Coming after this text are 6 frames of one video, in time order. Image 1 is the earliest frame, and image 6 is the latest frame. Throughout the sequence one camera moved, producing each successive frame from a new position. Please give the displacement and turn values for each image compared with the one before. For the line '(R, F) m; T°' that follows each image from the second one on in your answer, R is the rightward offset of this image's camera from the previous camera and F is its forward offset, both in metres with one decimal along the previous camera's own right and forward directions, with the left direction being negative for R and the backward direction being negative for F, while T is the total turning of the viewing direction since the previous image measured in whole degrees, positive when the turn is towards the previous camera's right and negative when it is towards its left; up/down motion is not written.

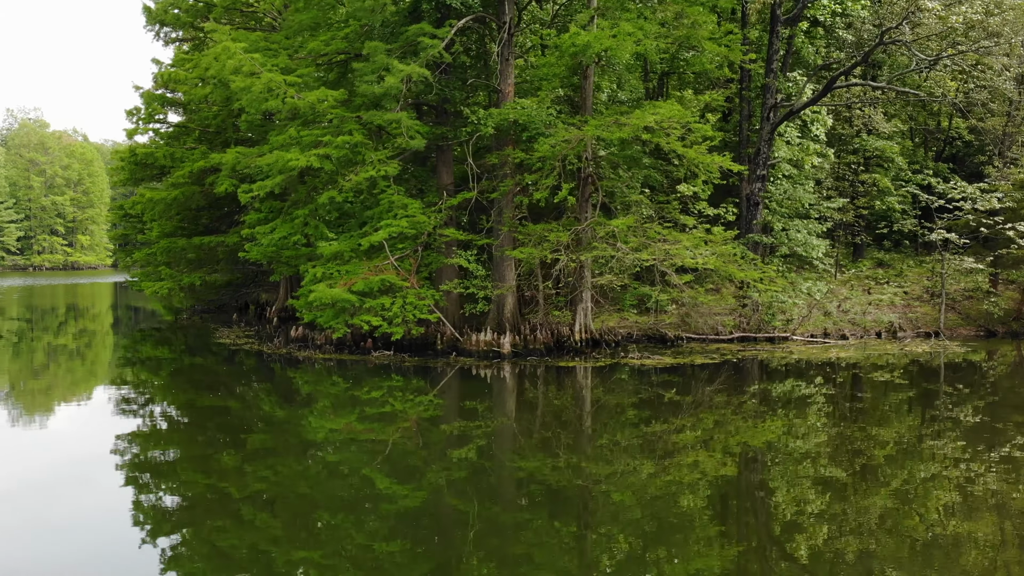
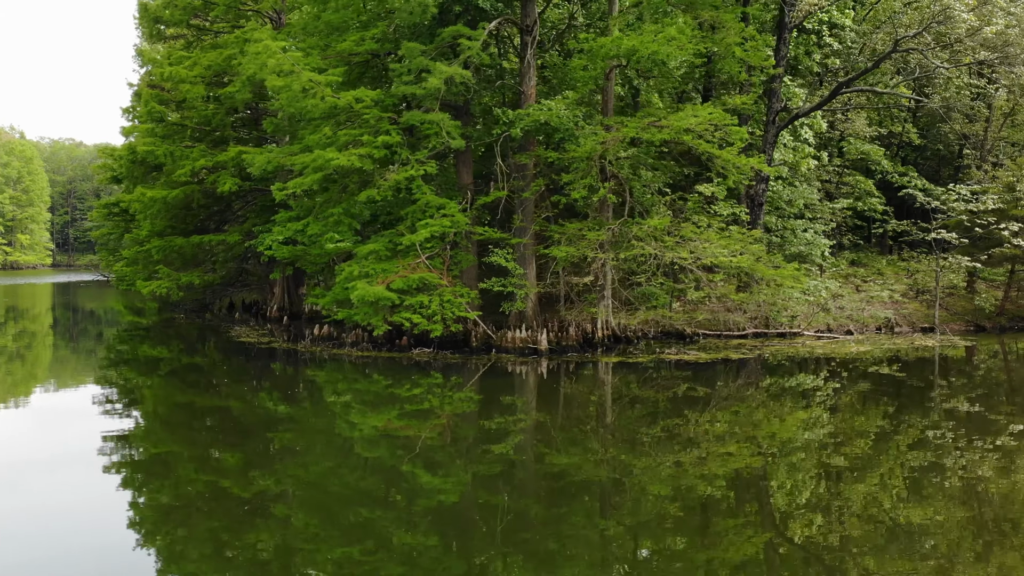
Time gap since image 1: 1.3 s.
(-0.7, -0.1) m; +3°
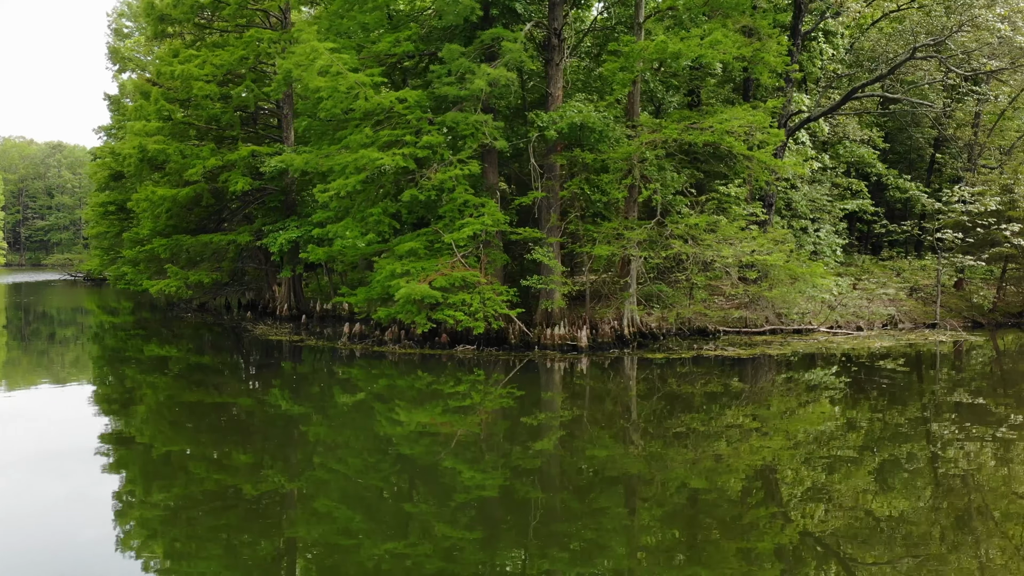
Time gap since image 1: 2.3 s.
(-0.7, -0.1) m; +2°
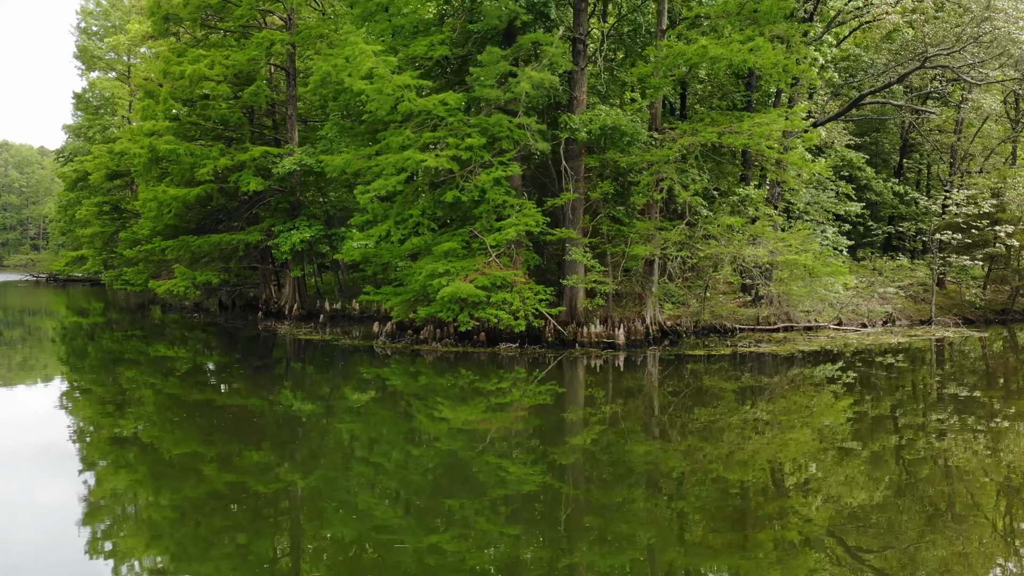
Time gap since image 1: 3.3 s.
(-0.7, -0.2) m; +2°
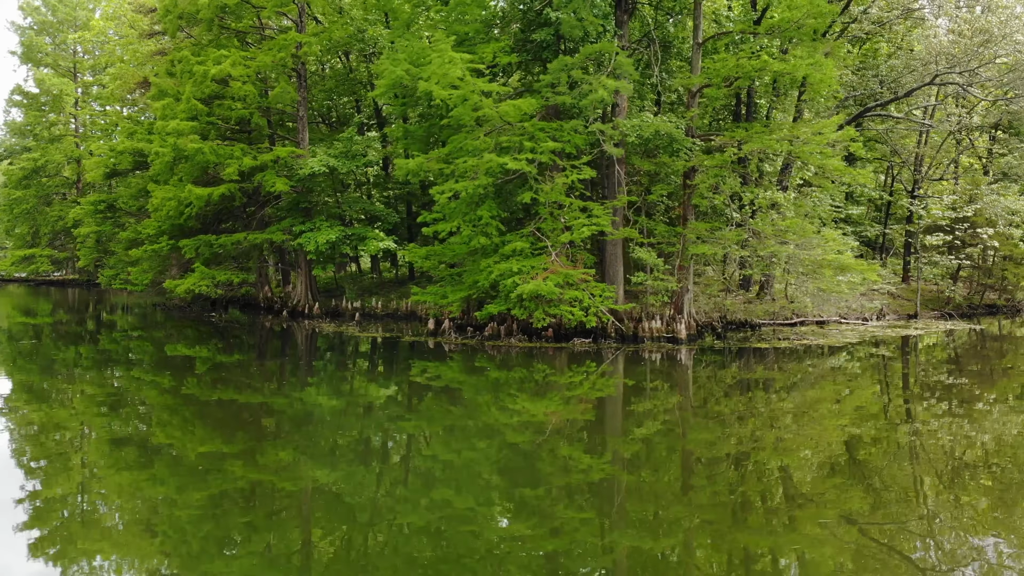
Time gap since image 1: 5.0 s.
(-1.4, -0.4) m; +5°
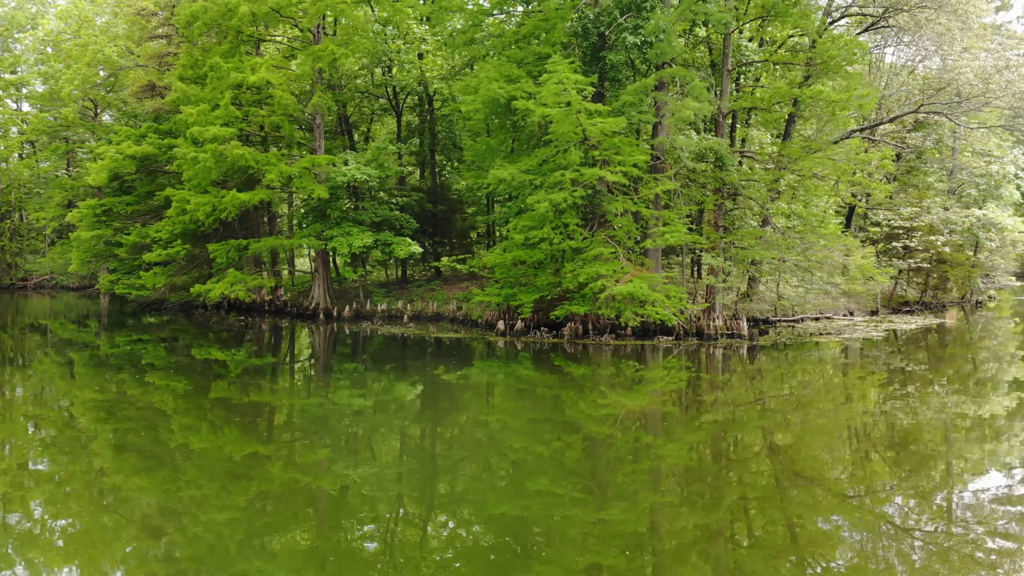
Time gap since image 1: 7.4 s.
(-2.1, -0.7) m; +7°
